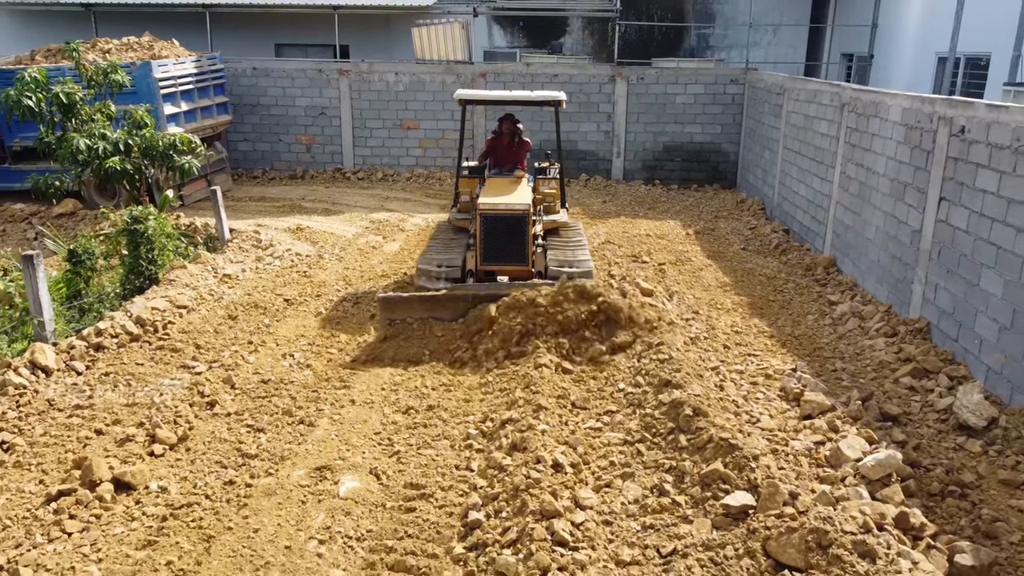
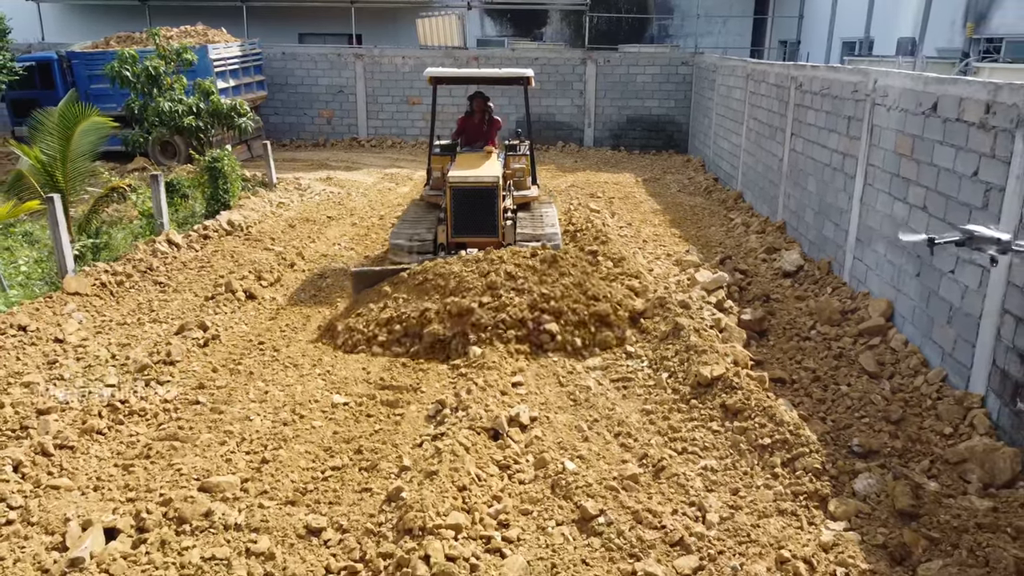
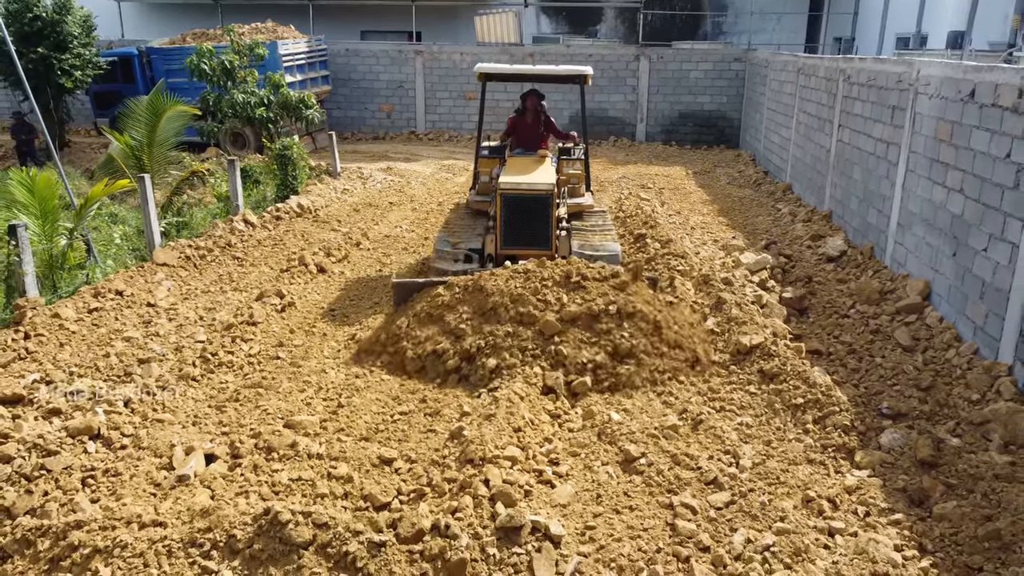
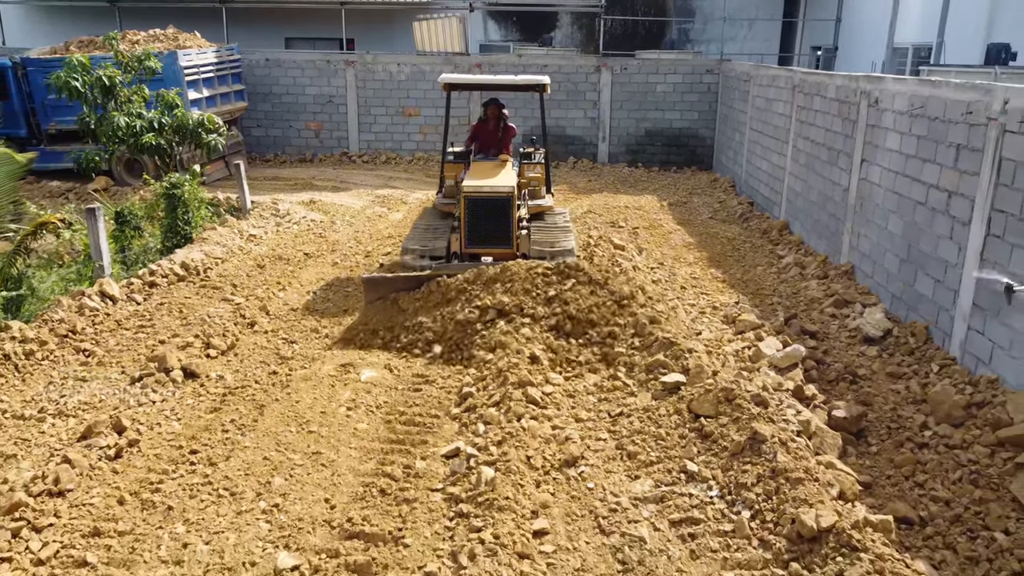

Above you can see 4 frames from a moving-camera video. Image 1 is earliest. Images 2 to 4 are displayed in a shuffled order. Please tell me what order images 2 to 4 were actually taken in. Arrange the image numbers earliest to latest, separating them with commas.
4, 2, 3
